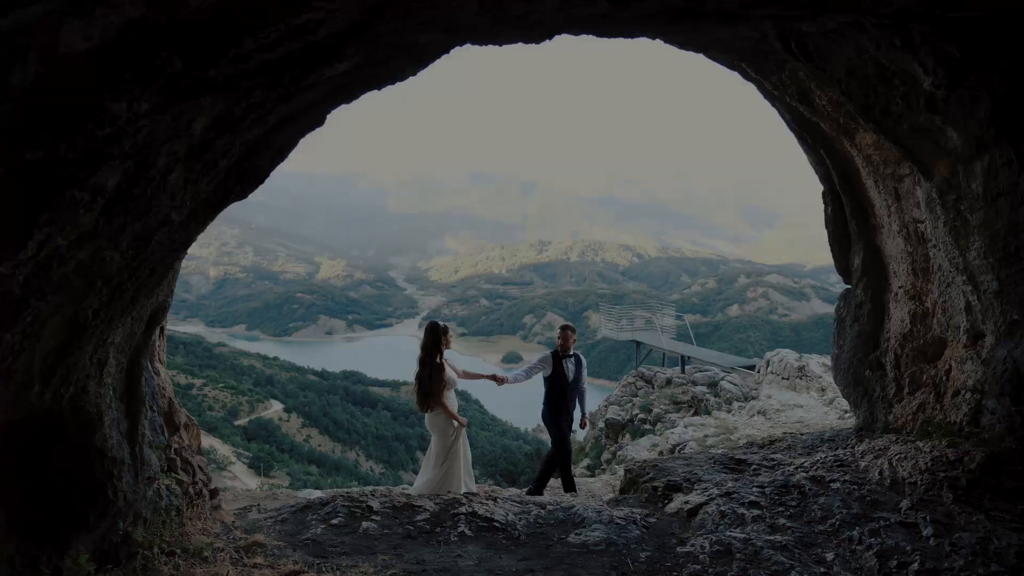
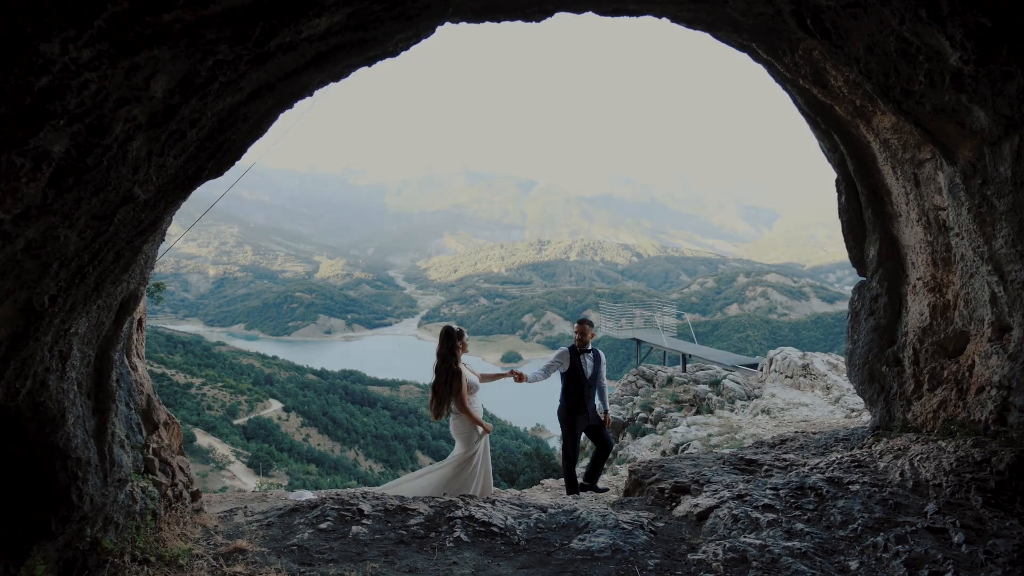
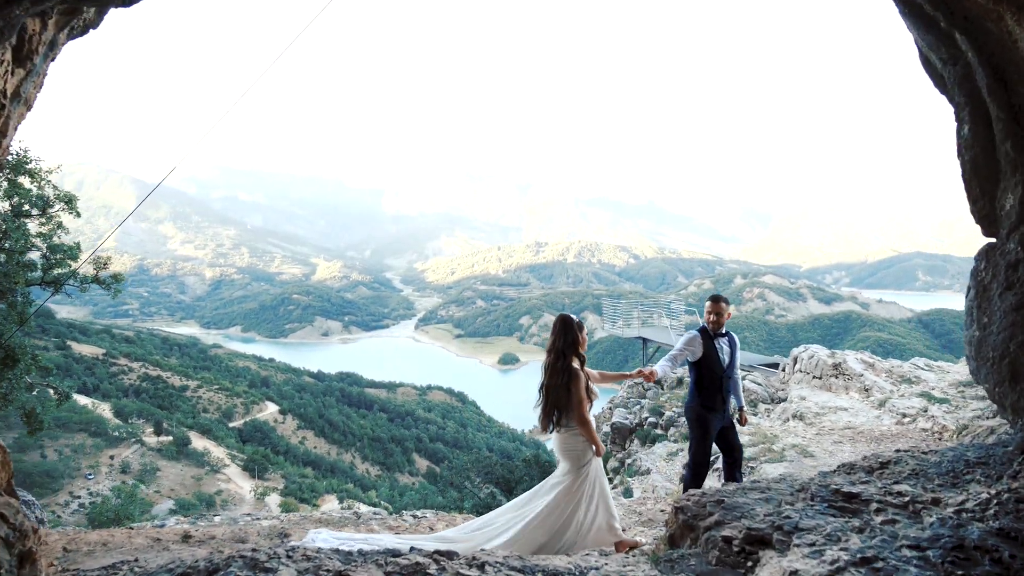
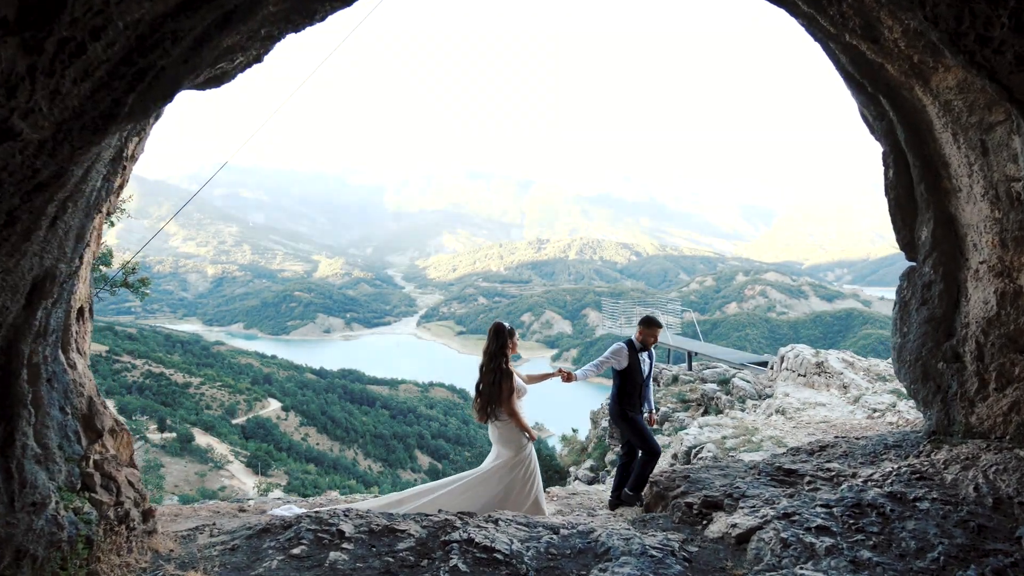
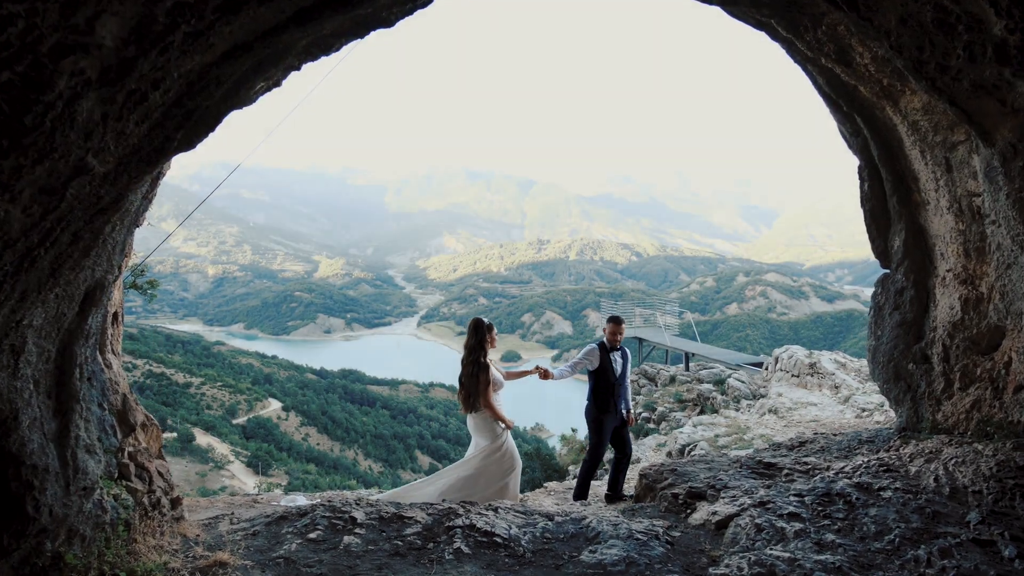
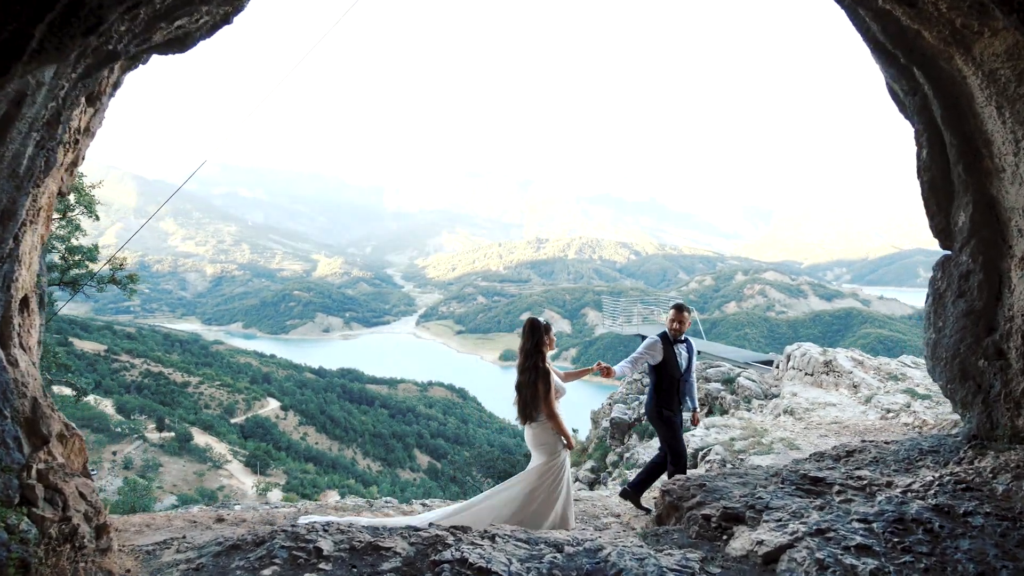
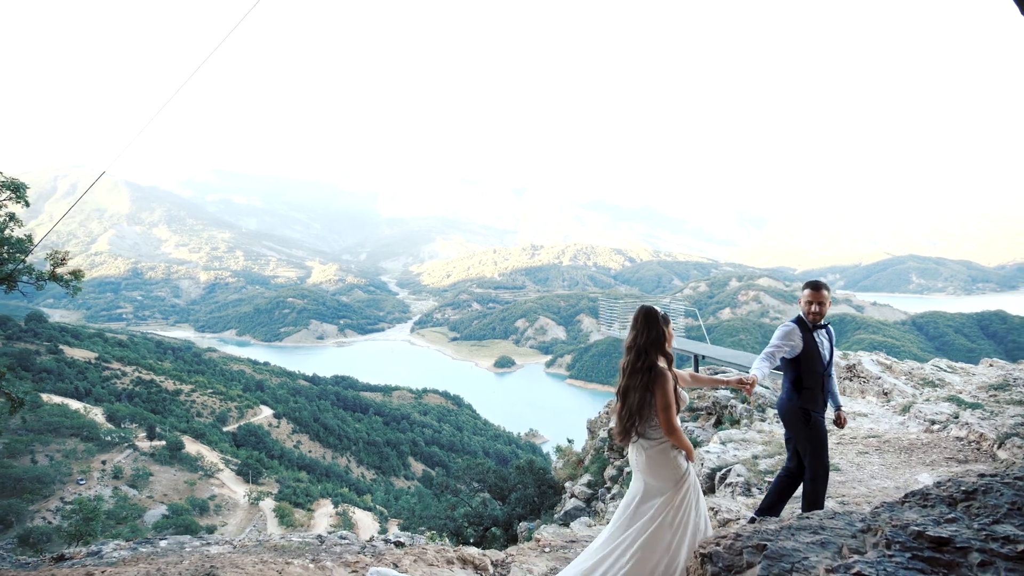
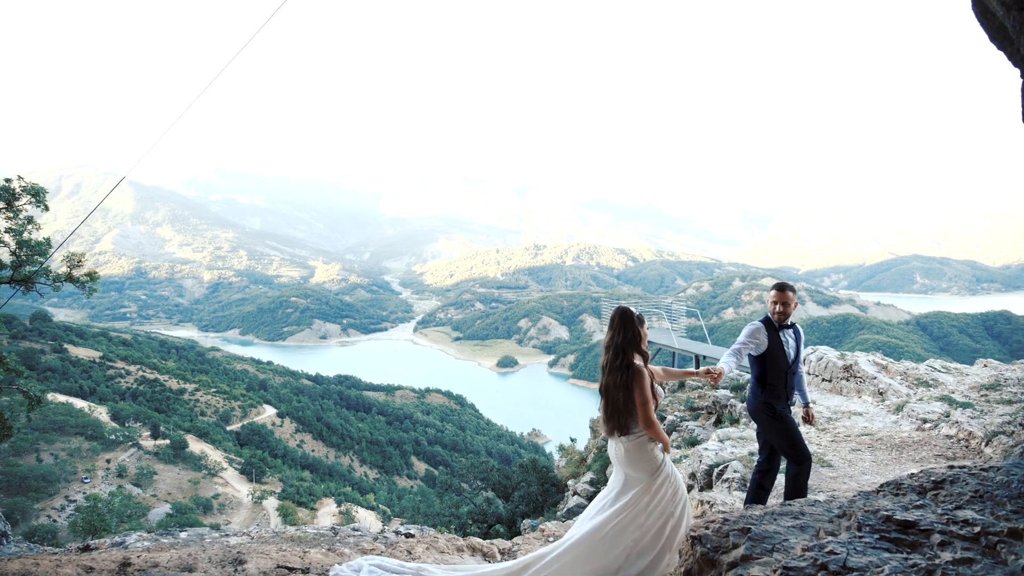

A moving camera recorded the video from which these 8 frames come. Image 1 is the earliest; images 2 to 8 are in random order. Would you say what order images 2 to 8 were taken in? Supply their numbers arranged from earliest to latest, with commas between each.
2, 5, 4, 6, 3, 8, 7
